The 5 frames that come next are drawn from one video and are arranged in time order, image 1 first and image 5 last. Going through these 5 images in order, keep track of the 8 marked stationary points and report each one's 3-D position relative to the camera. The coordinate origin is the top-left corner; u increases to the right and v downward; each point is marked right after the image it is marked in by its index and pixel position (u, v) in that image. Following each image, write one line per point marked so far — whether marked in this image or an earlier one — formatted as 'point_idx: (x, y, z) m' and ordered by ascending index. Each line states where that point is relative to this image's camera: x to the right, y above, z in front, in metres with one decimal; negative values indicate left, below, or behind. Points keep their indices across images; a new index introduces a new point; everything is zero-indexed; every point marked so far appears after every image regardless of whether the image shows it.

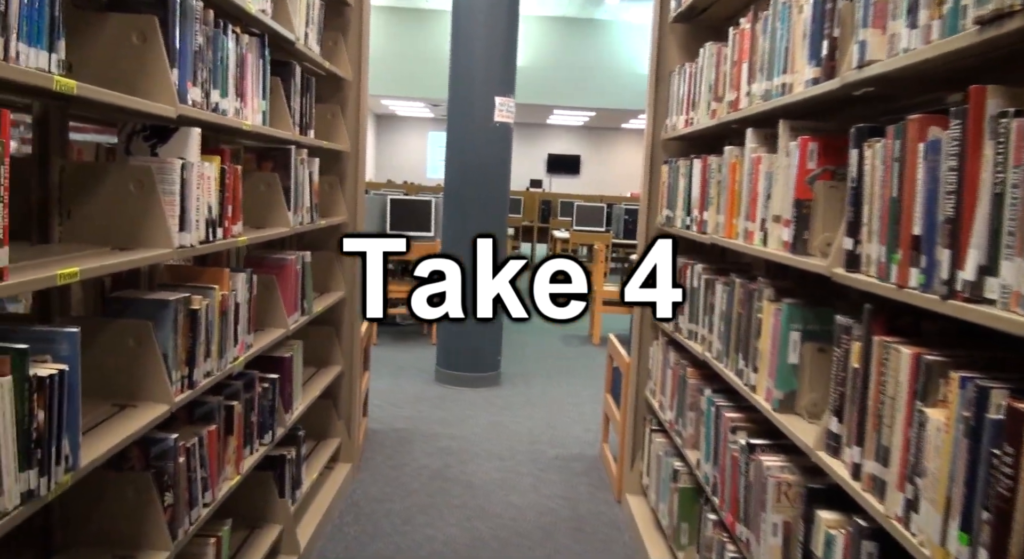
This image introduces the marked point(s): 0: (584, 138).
0: (+1.7, +3.4, +17.9) m
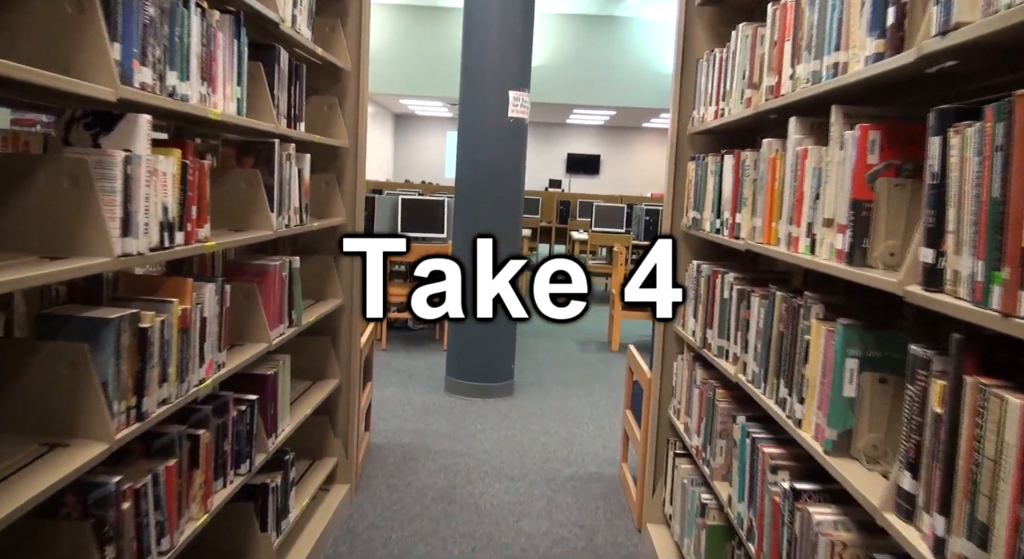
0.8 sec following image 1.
0: (+2.2, +3.4, +17.6) m
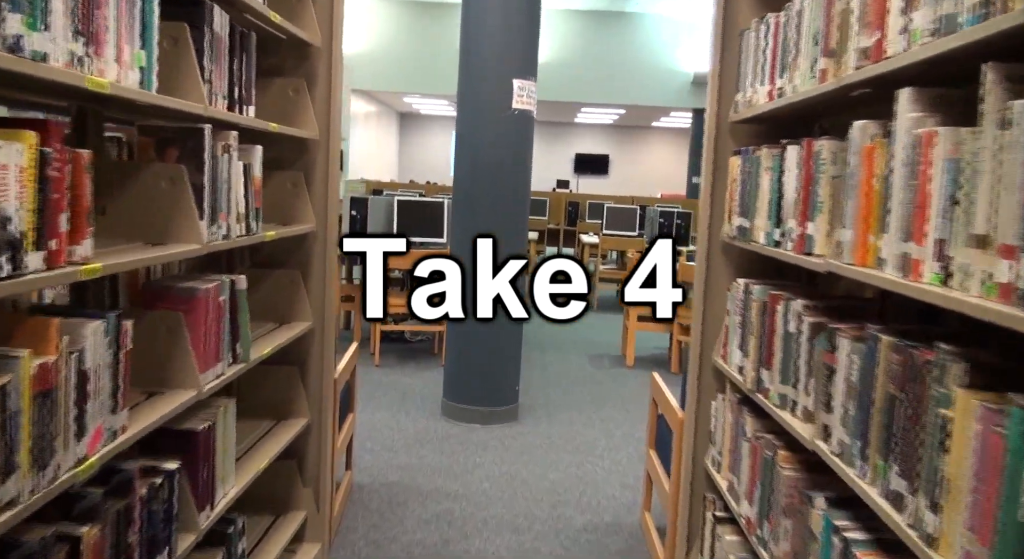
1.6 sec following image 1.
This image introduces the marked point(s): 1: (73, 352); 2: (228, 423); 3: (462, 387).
0: (+2.4, +3.3, +17.2) m
1: (-0.7, -0.1, +1.1) m
2: (-0.6, -0.3, +1.7) m
3: (-0.2, -0.5, +3.6) m
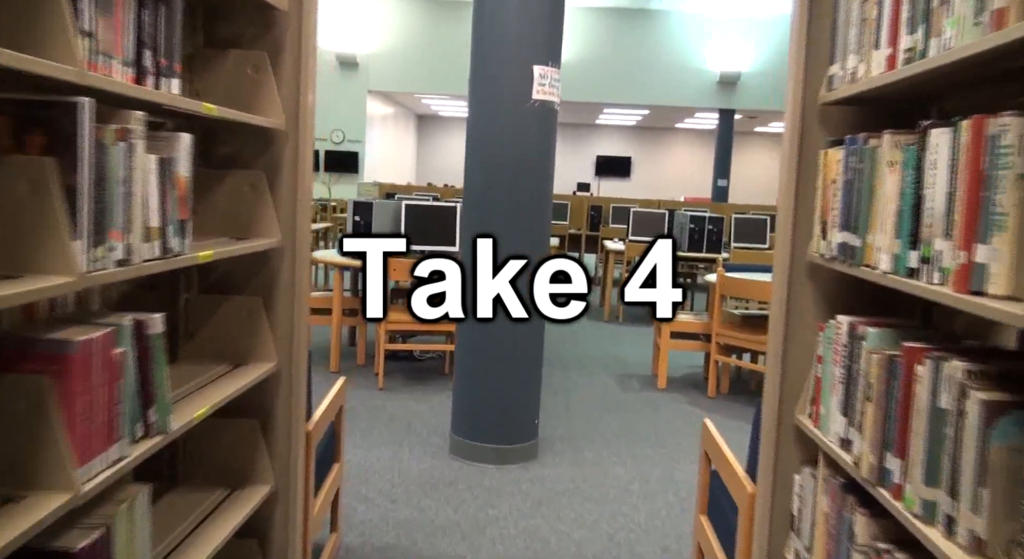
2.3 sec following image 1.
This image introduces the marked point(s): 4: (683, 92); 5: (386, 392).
0: (+2.8, +3.2, +16.6) m
1: (-0.6, -0.2, +0.6) m
2: (-0.6, -0.4, +1.2) m
3: (-0.2, -0.6, +3.2) m
4: (+3.0, +3.3, +12.9) m
5: (-0.7, -0.6, +4.1) m
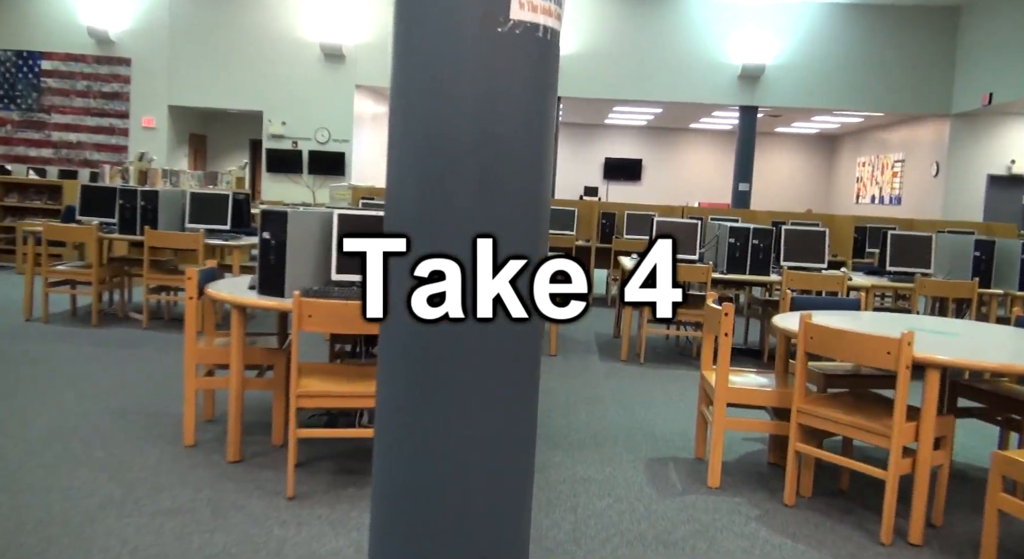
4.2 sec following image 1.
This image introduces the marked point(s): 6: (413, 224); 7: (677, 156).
0: (+2.8, +2.9, +15.2) m
1: (-0.7, -0.3, -0.8) m
2: (-0.7, -0.6, -0.2) m
3: (-0.2, -0.8, +1.7) m
4: (+3.0, +3.0, +11.5) m
5: (-0.8, -0.8, +2.7) m
6: (-0.2, +0.1, +1.6) m
7: (+3.4, +2.6, +15.4) m
